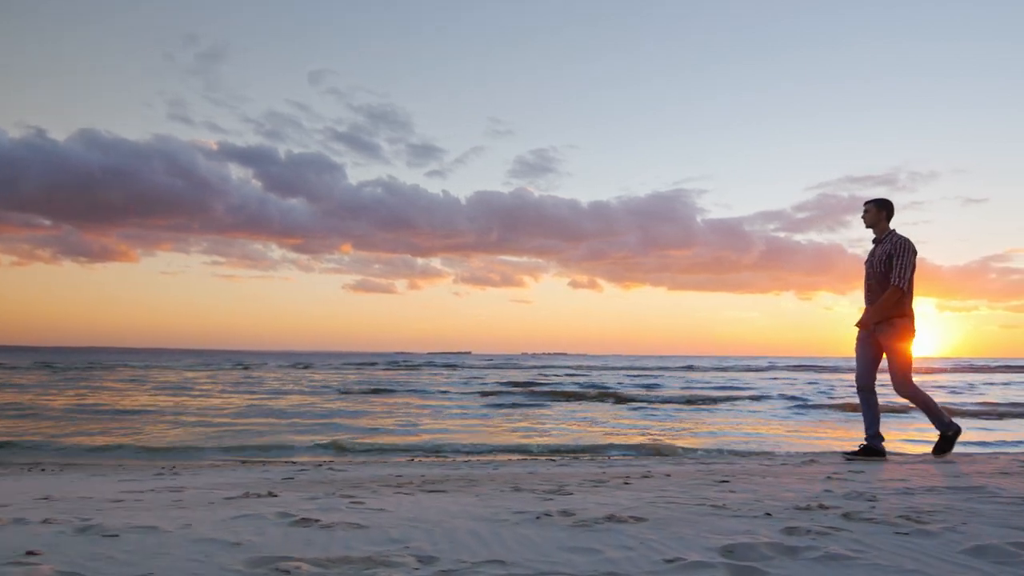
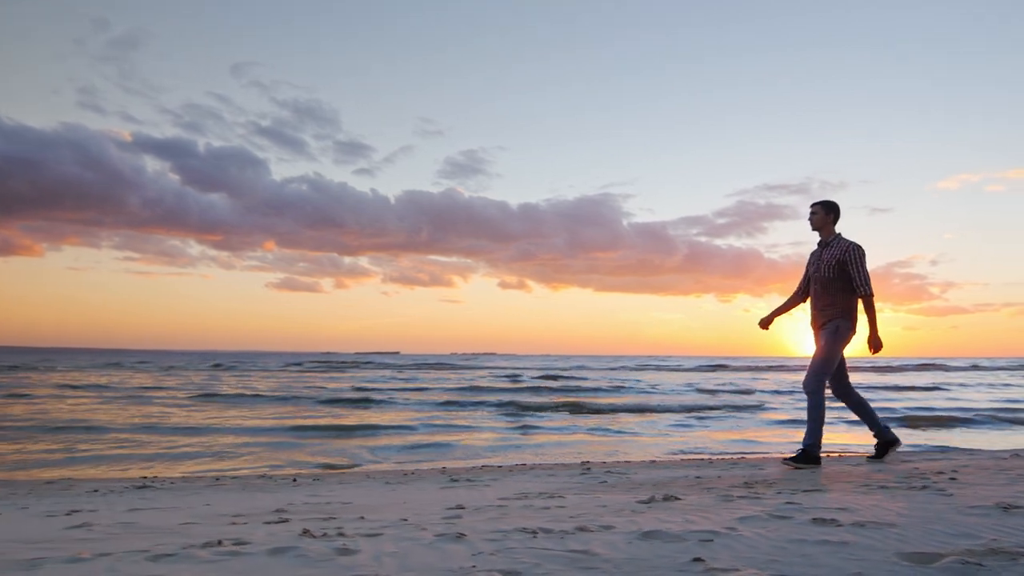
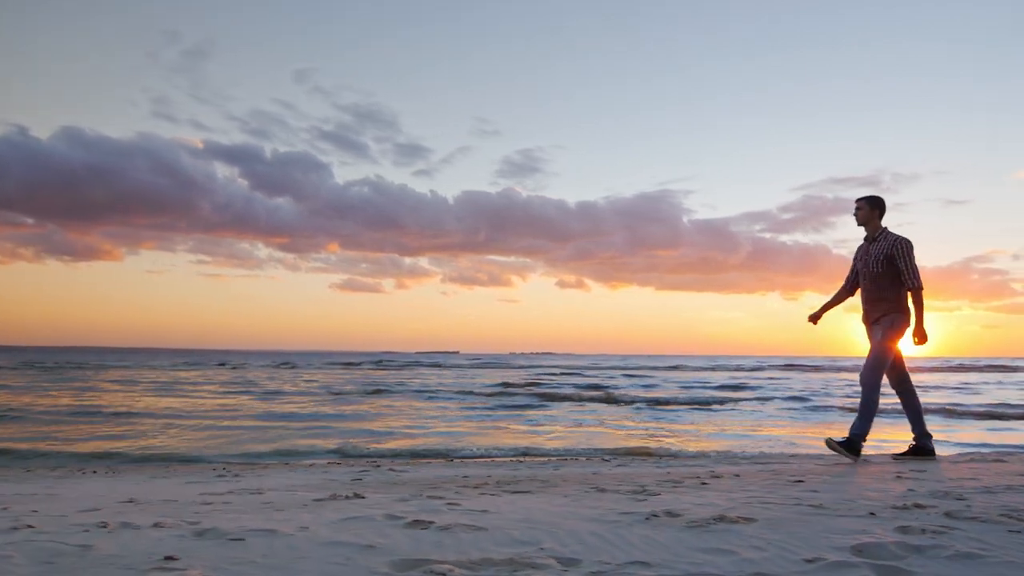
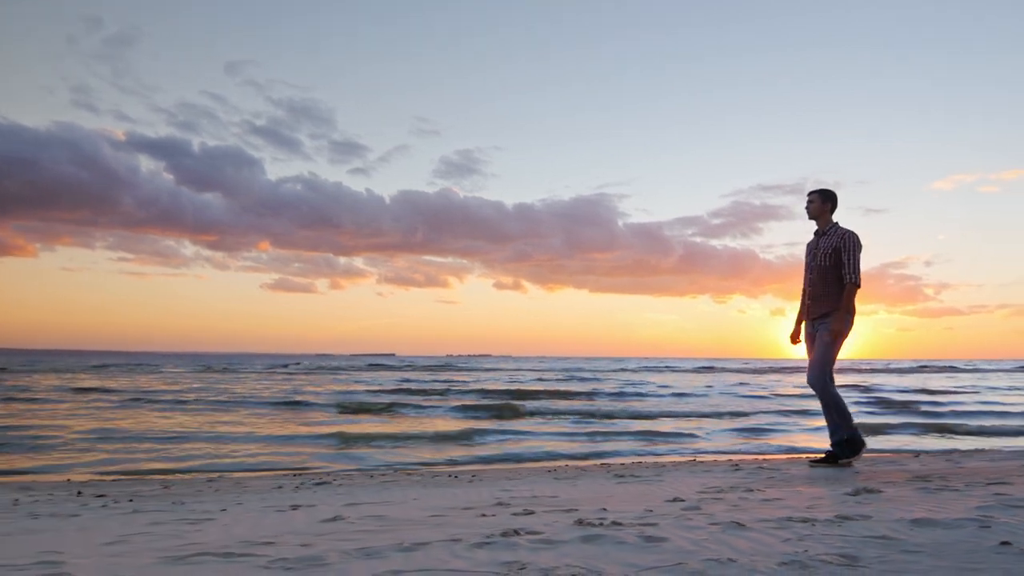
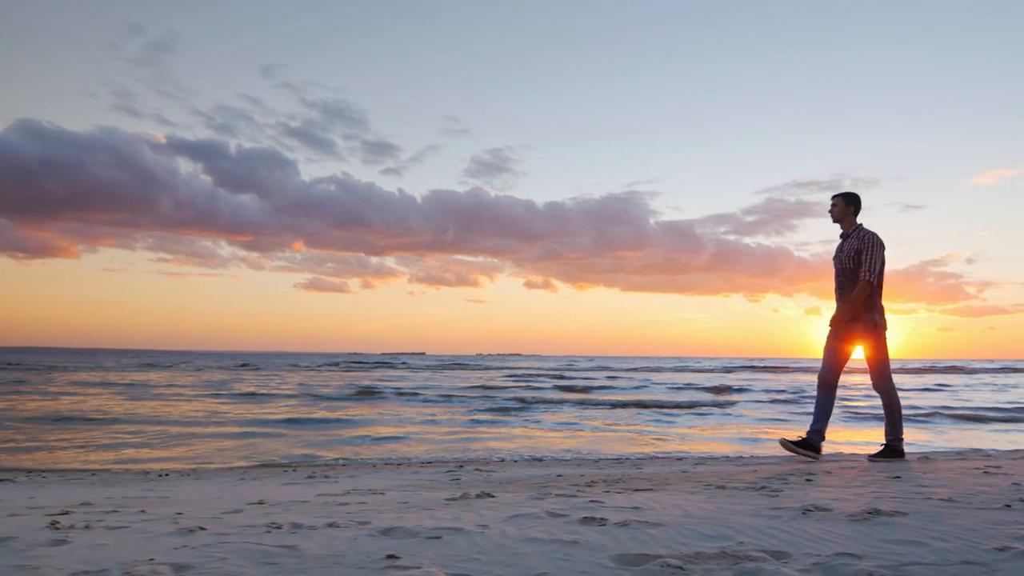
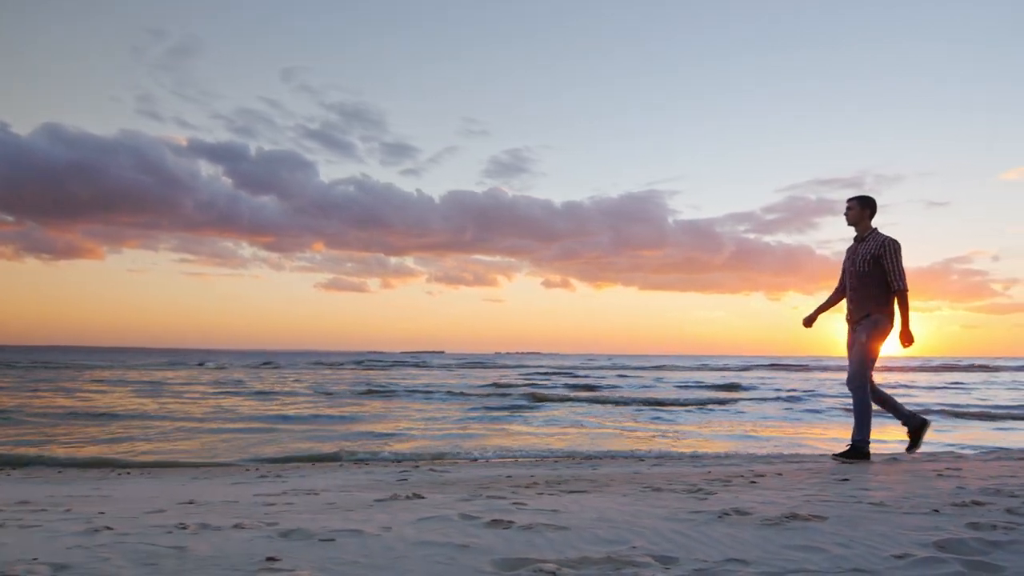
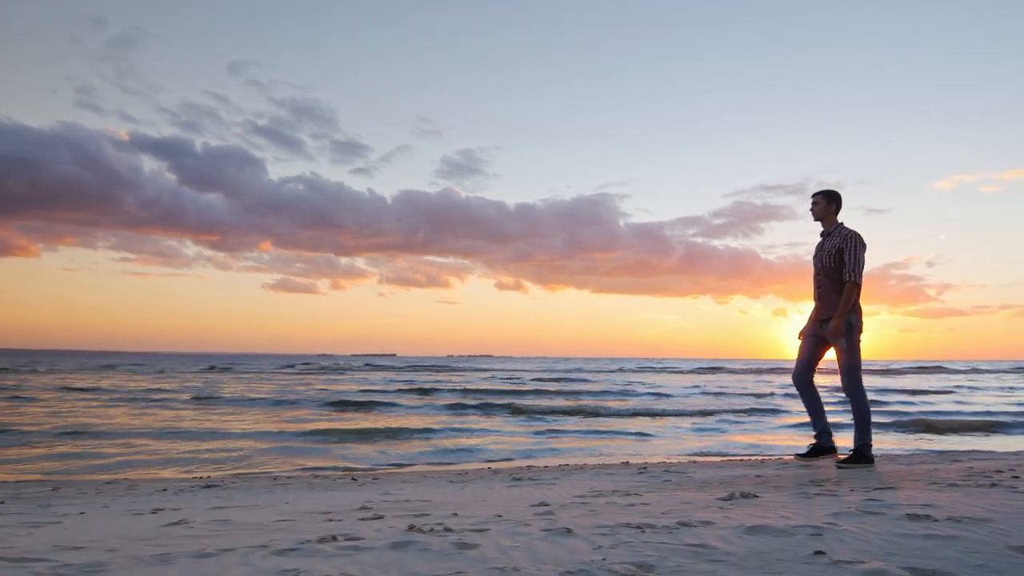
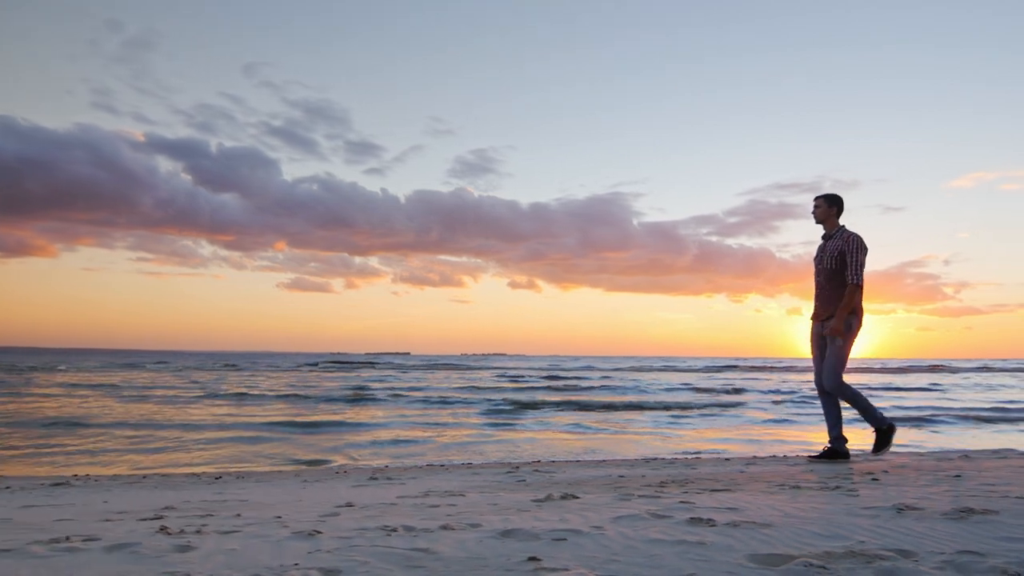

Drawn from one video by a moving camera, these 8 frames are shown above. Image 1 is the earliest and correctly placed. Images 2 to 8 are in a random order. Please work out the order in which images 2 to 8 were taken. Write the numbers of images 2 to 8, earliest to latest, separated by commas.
3, 6, 5, 8, 2, 7, 4
